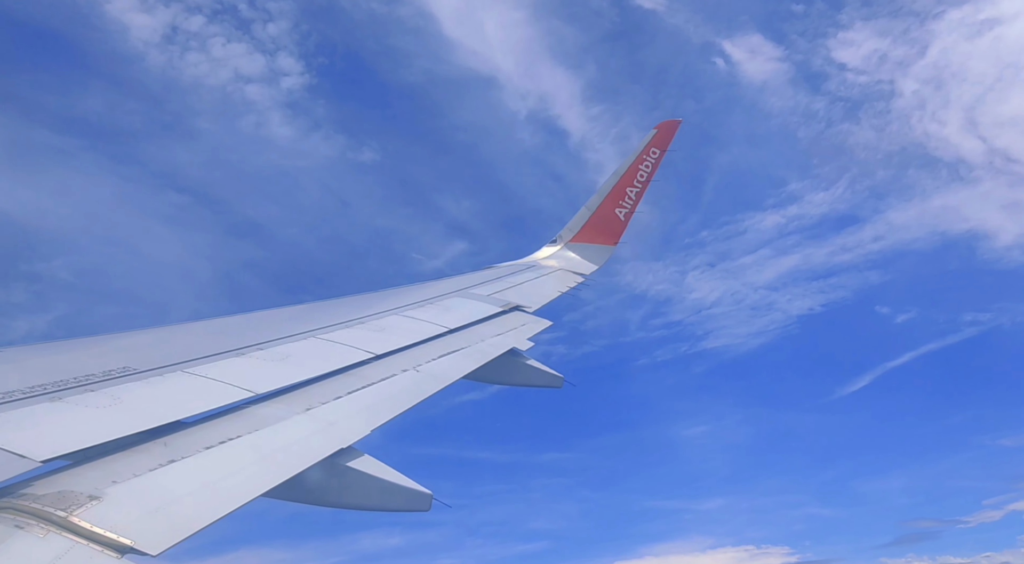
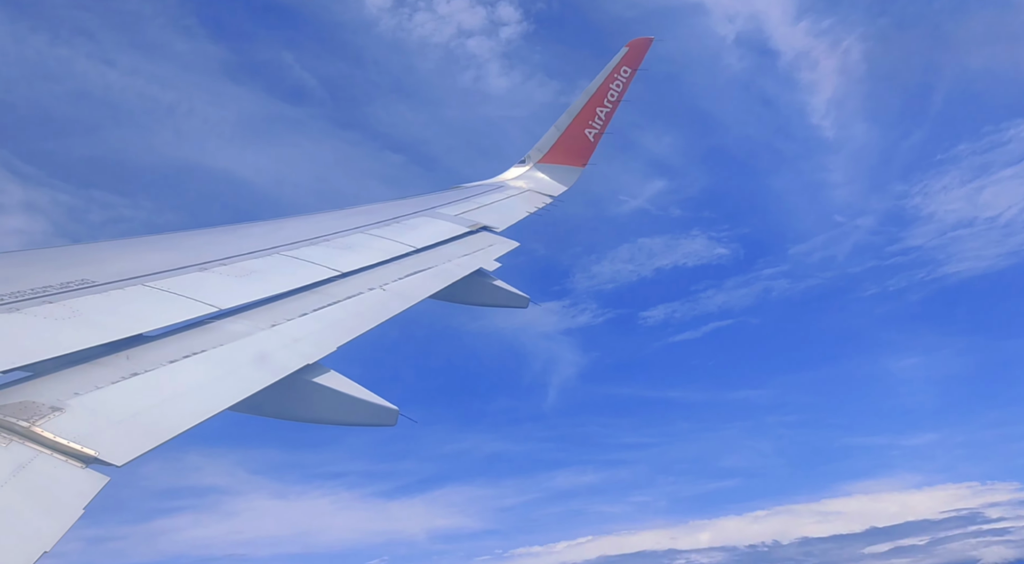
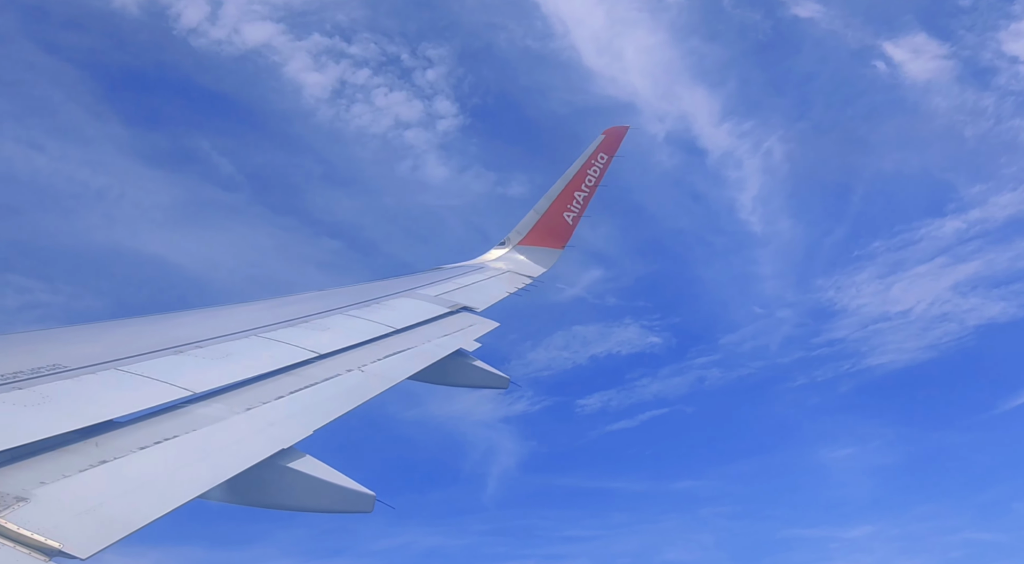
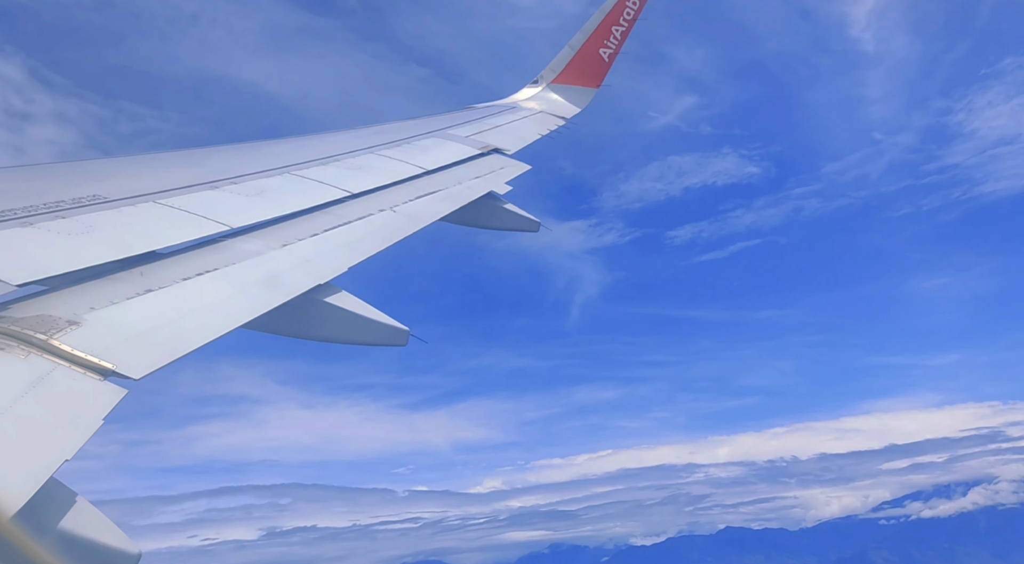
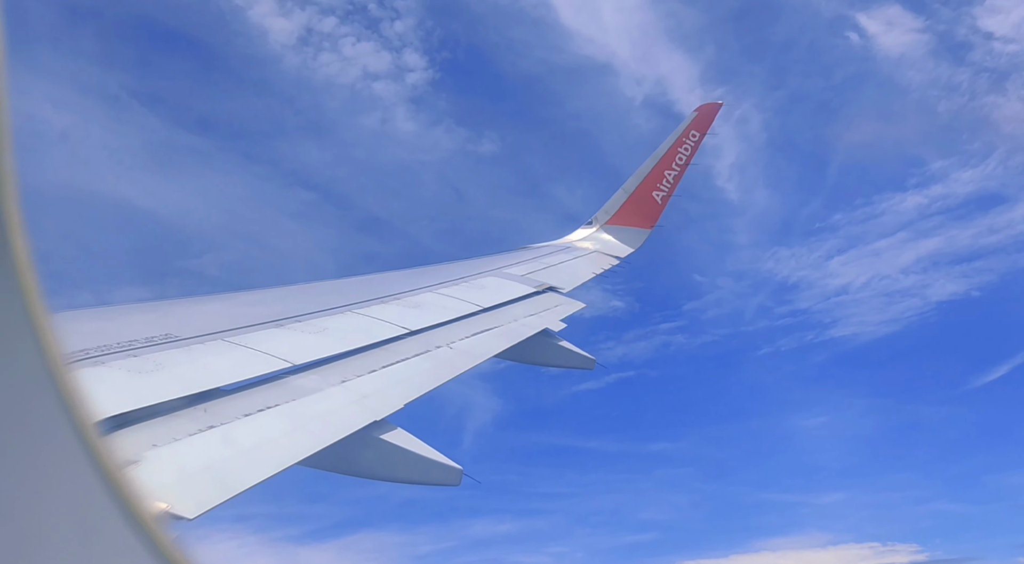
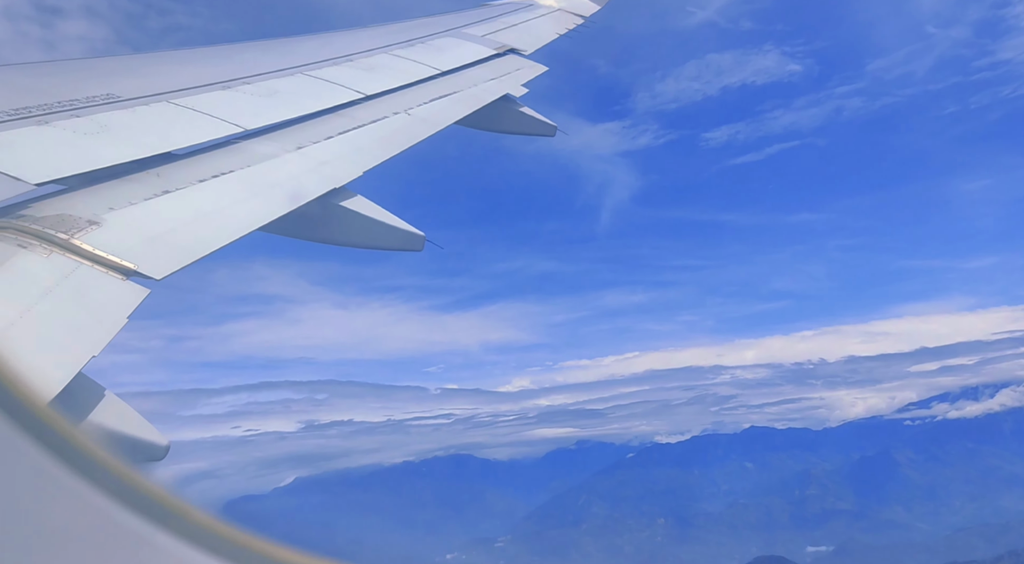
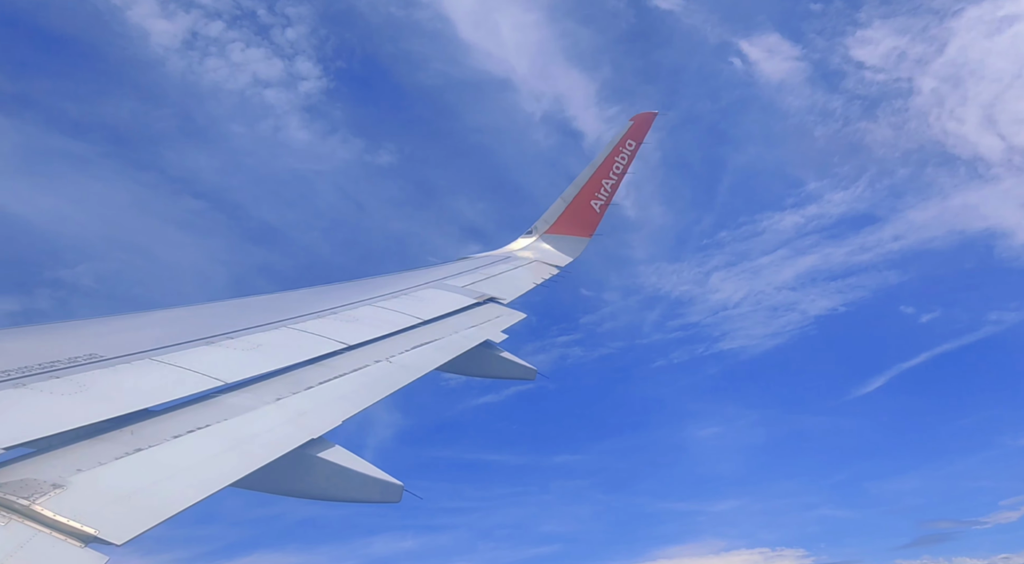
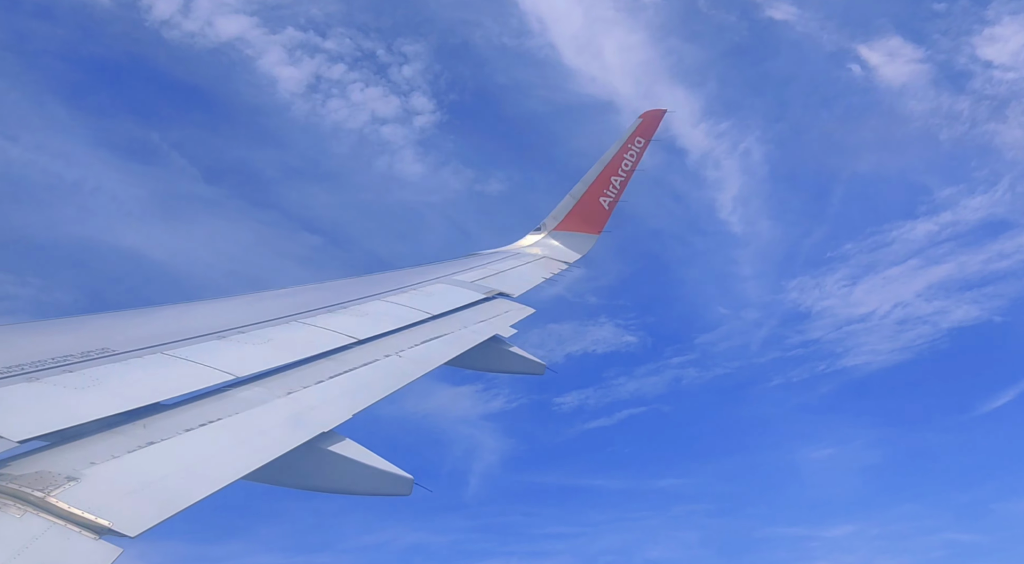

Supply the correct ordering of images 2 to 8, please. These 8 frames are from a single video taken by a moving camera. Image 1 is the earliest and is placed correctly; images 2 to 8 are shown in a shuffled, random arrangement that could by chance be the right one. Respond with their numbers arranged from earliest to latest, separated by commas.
7, 5, 8, 3, 2, 4, 6
